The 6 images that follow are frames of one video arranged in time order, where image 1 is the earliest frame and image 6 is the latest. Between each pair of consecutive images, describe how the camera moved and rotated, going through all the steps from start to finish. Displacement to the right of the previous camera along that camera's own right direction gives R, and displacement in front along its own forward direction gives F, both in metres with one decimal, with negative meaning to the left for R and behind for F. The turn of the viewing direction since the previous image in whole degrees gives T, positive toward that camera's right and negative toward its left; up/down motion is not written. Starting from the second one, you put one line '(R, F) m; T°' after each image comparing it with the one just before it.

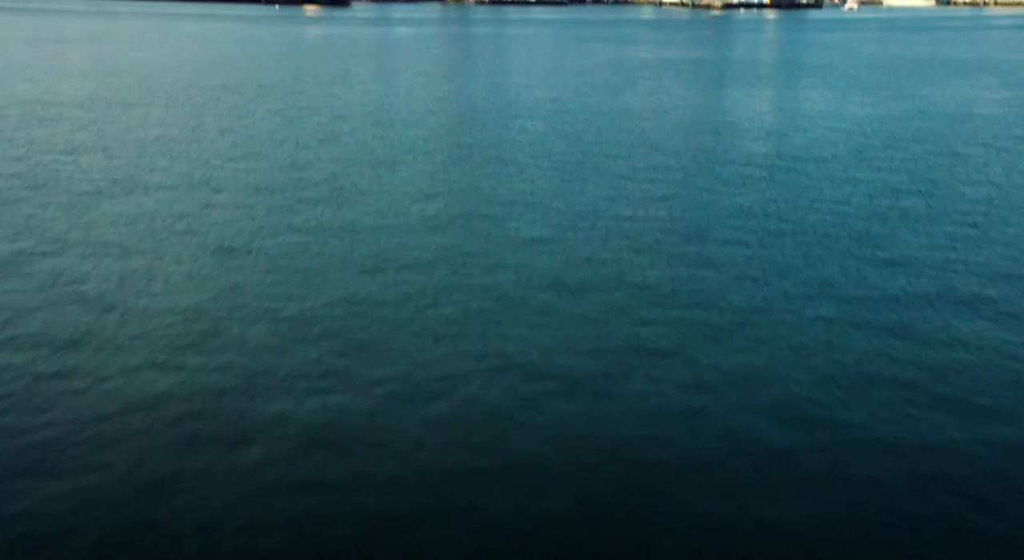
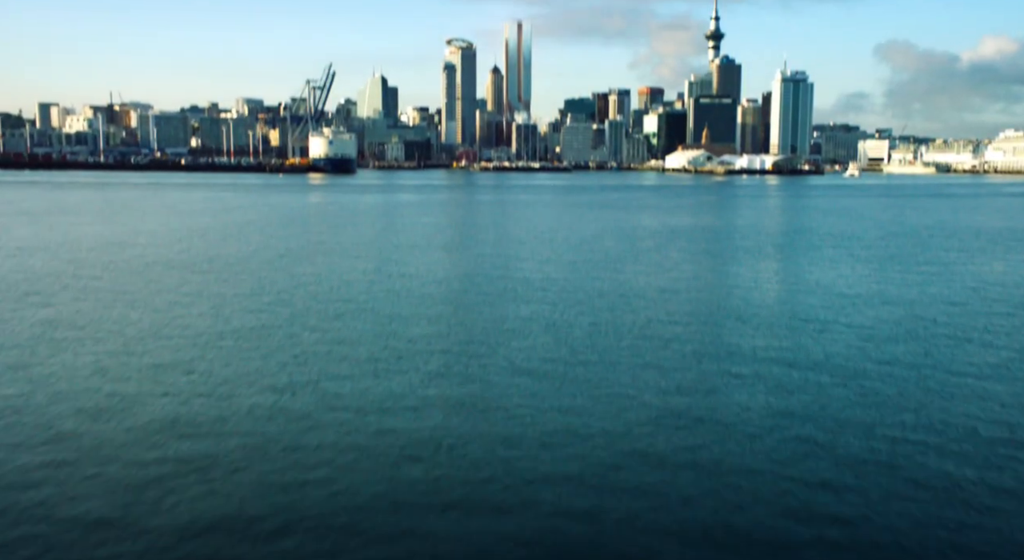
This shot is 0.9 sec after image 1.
(+0.2, +1.7) m; 0°
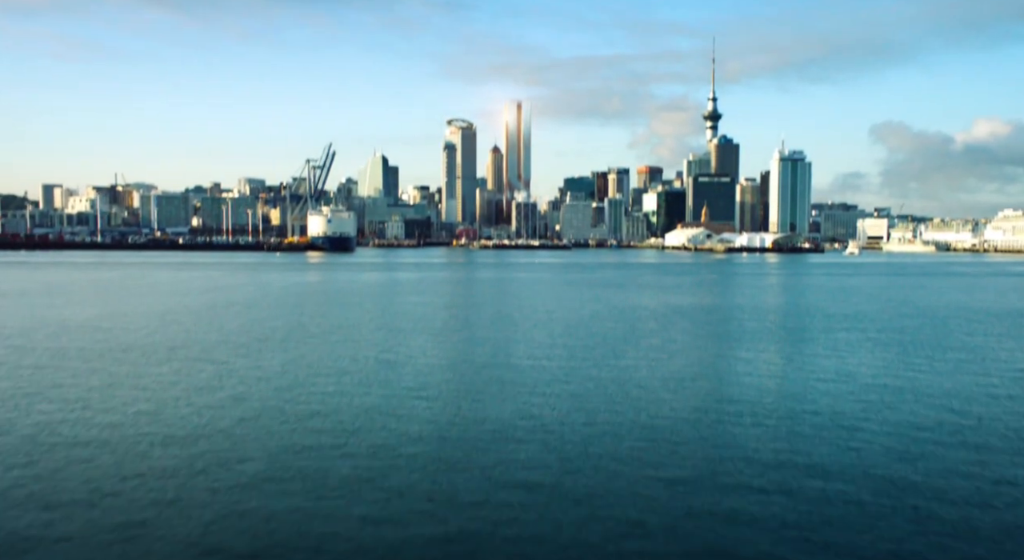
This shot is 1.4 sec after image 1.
(+0.1, +0.9) m; 0°
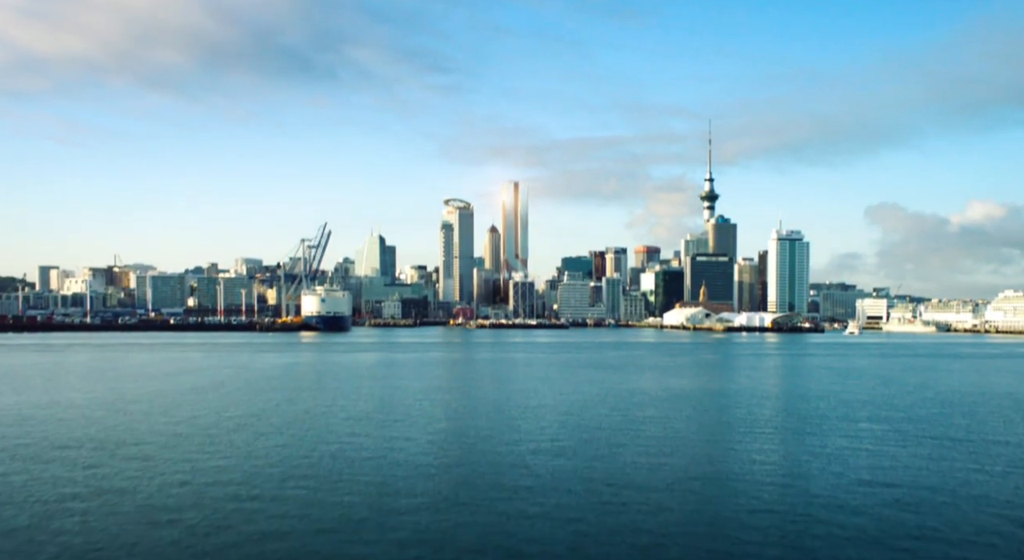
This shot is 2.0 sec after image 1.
(+0.1, +1.2) m; 0°
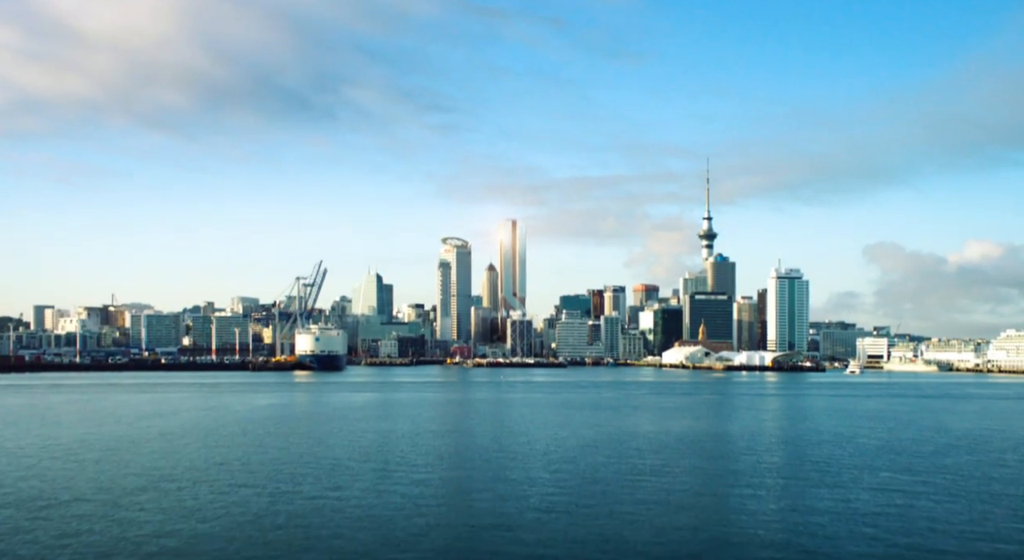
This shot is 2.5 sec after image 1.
(+0.1, +1.1) m; 0°
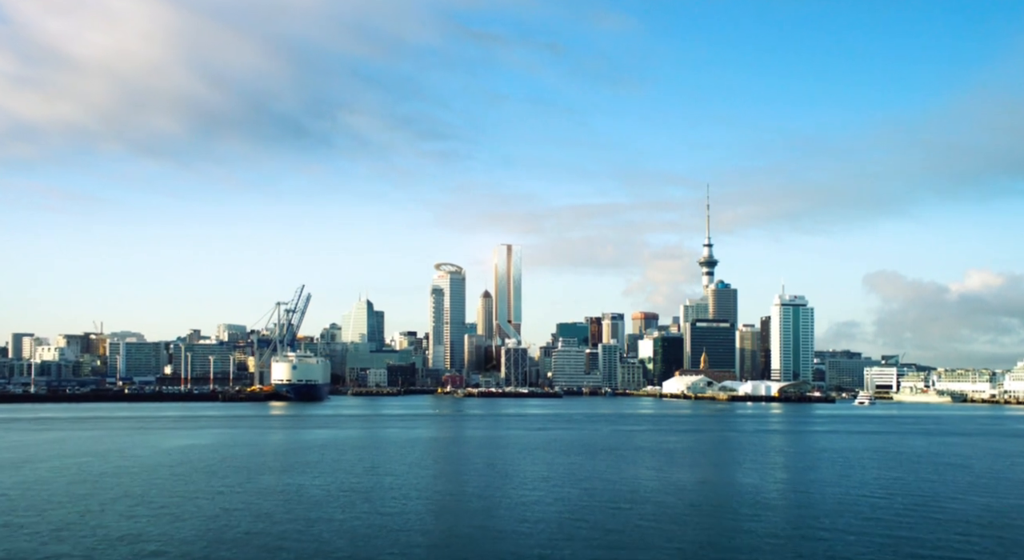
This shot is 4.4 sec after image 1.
(+0.6, +5.4) m; 0°
